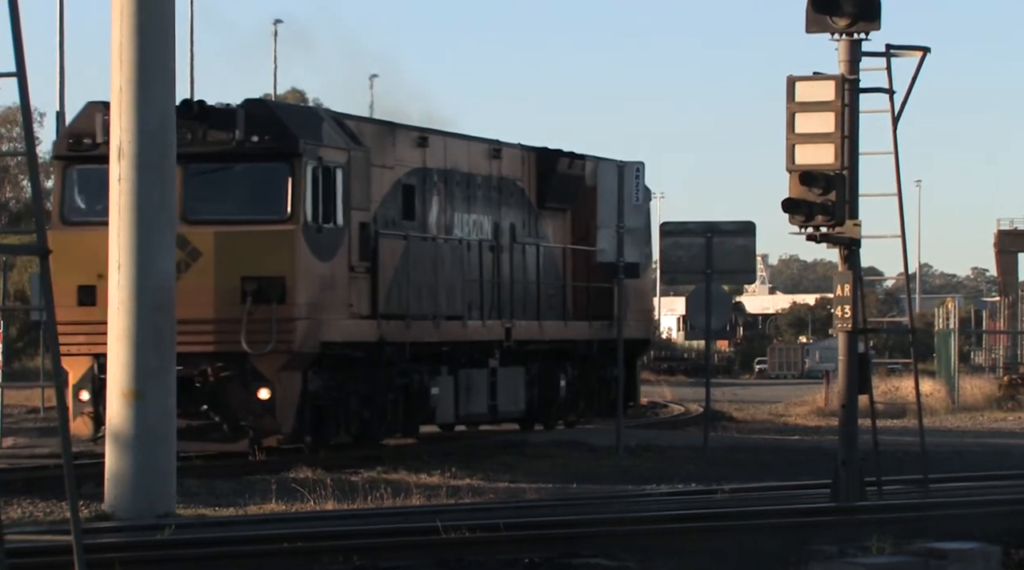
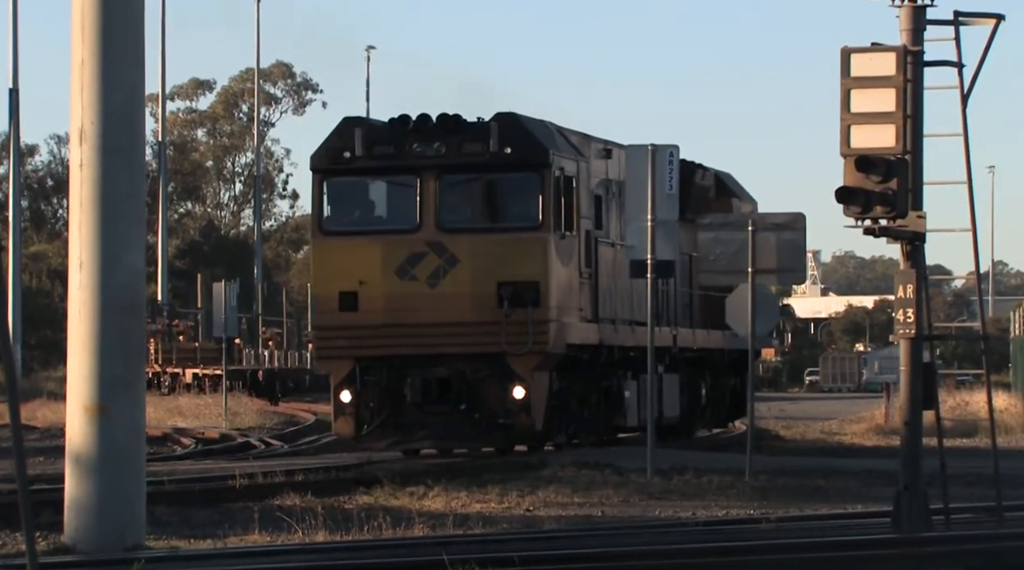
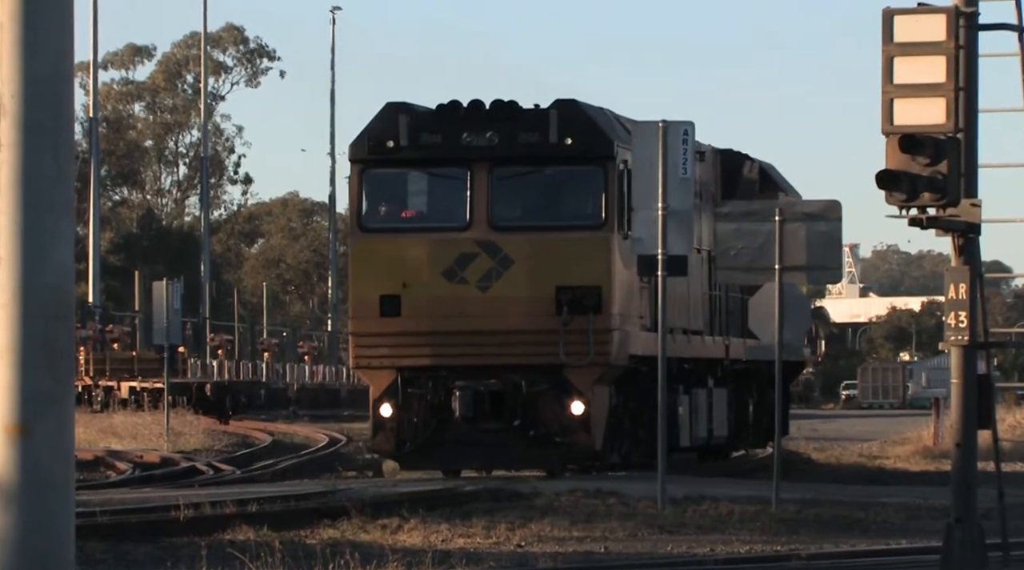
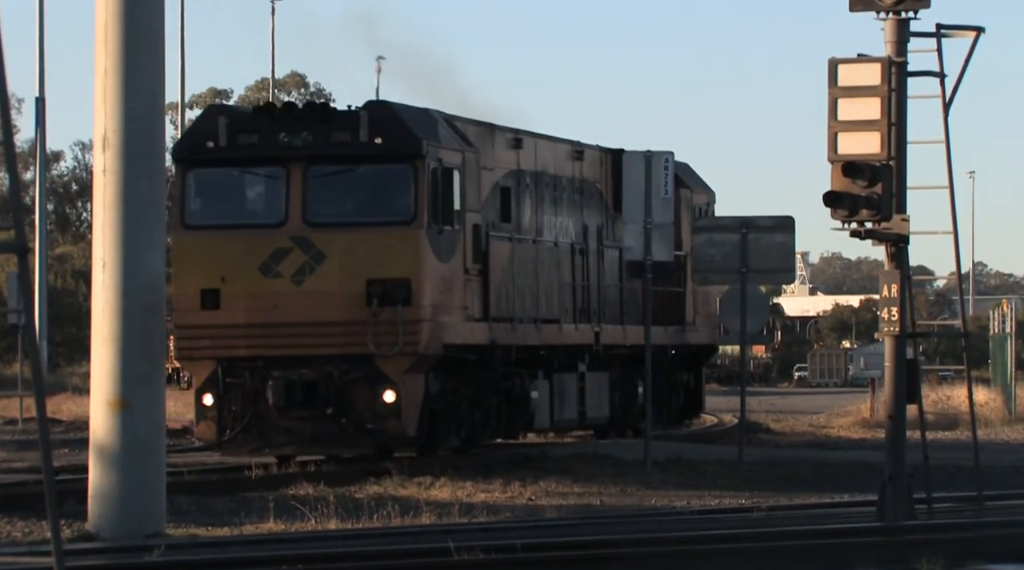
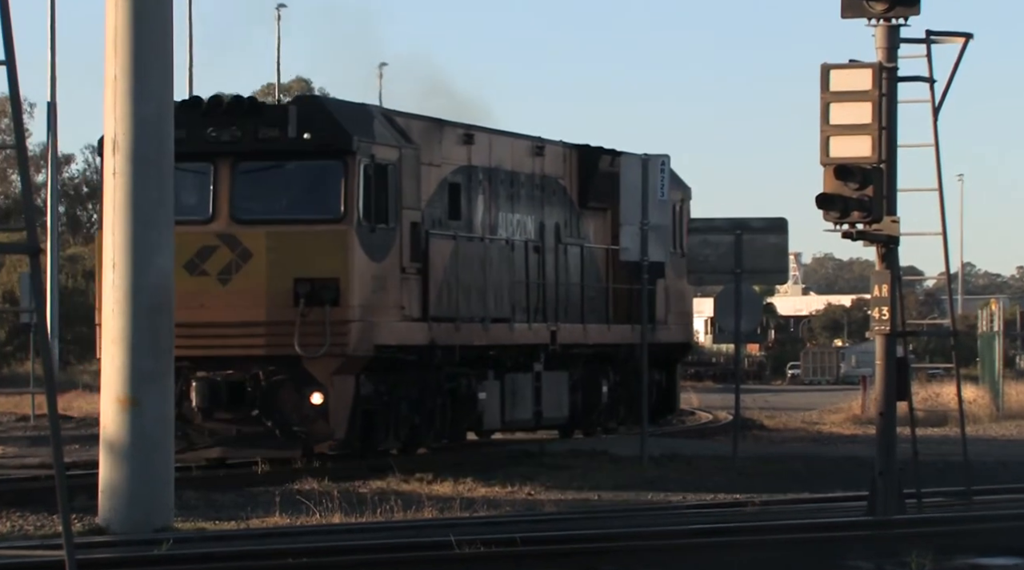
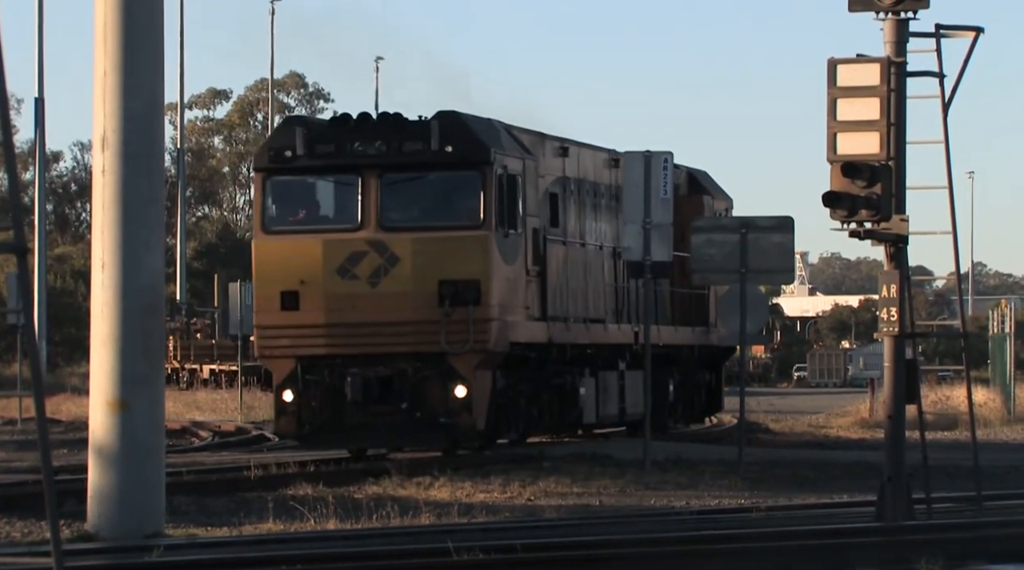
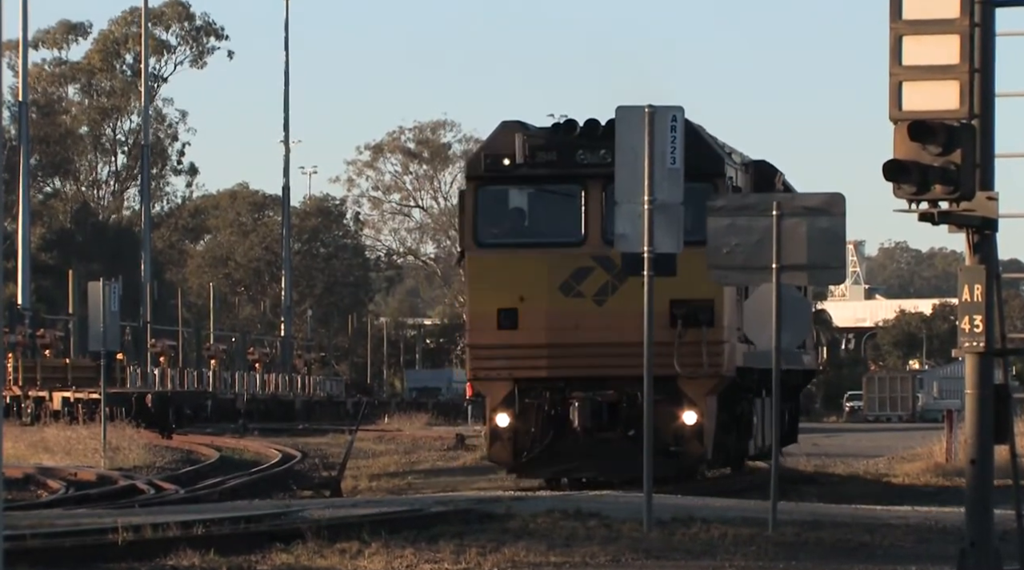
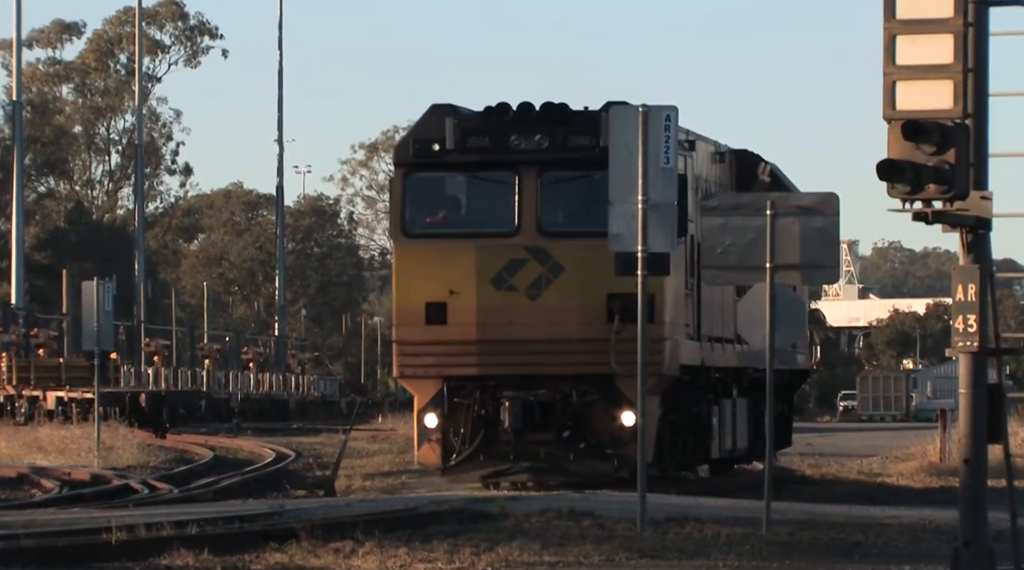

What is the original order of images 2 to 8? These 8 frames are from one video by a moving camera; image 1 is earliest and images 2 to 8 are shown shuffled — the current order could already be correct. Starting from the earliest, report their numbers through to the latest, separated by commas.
5, 4, 6, 2, 3, 8, 7
